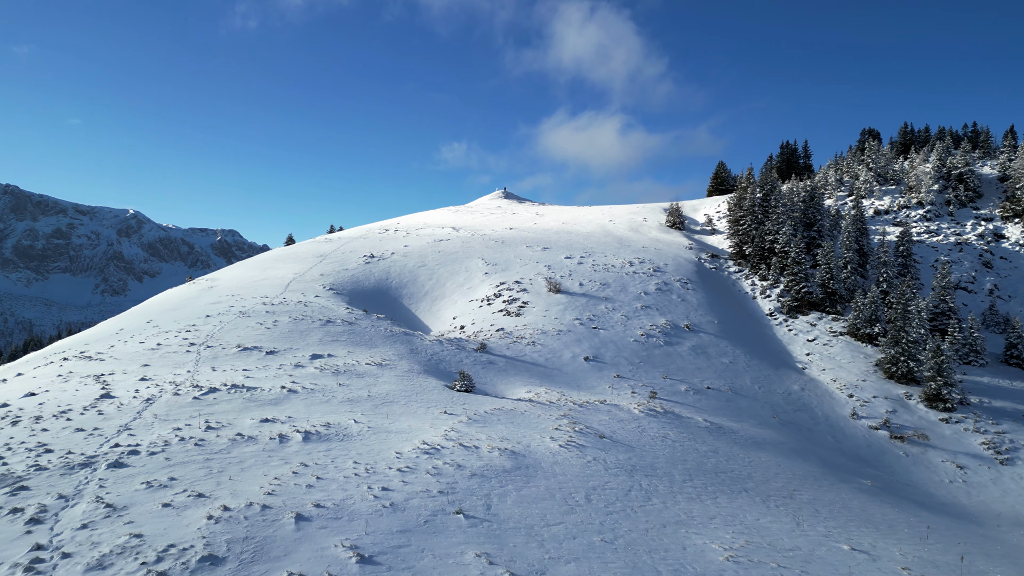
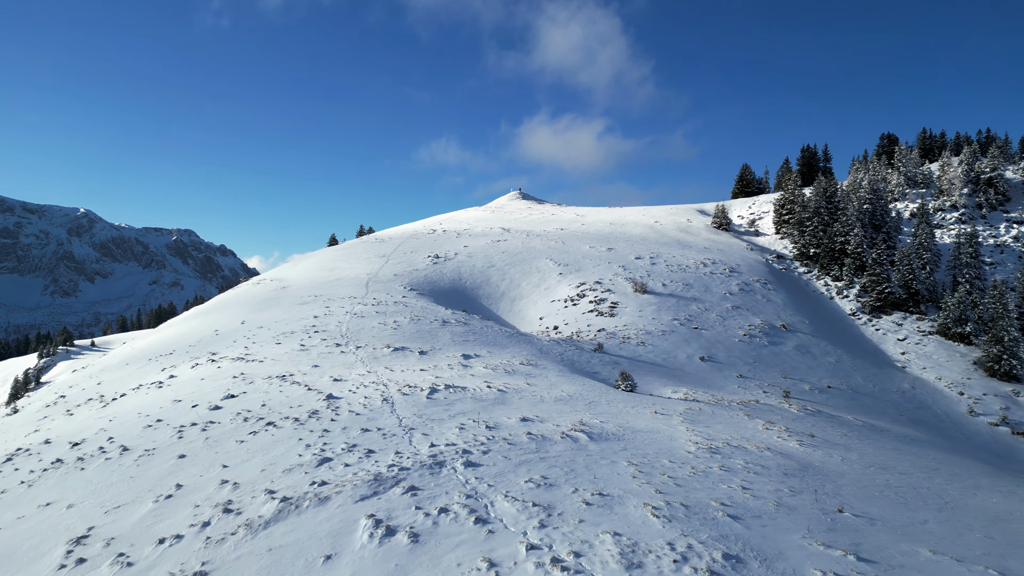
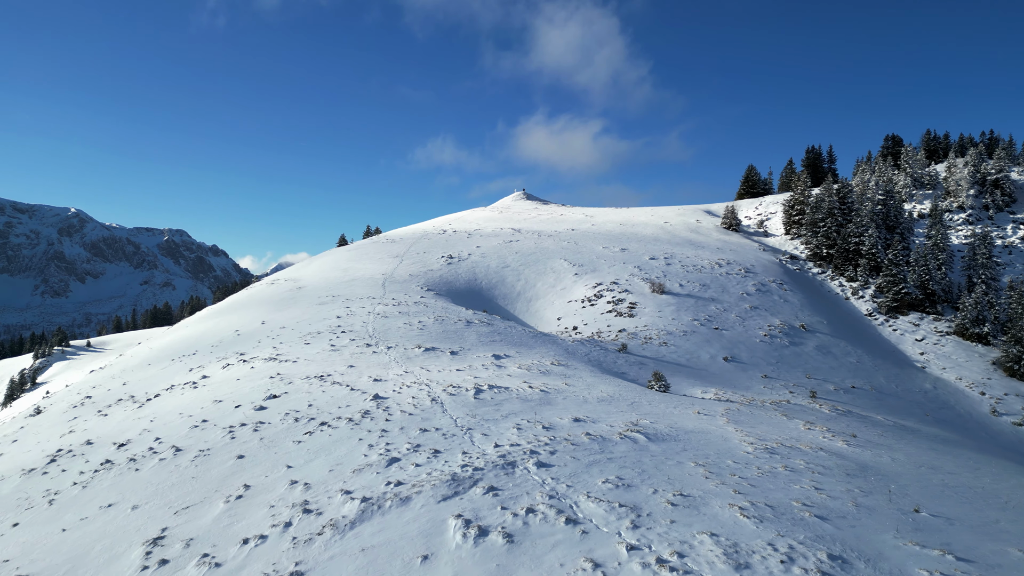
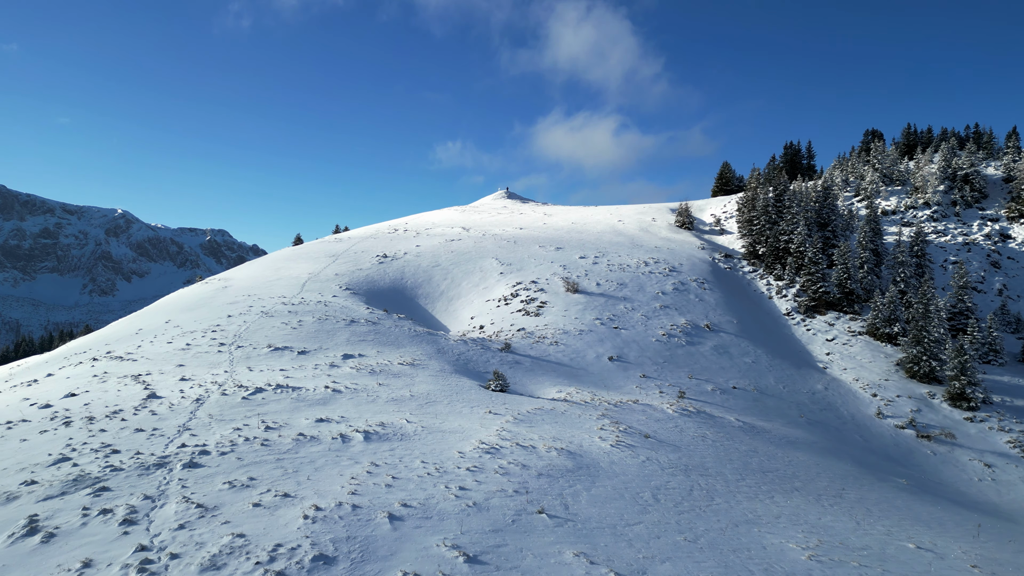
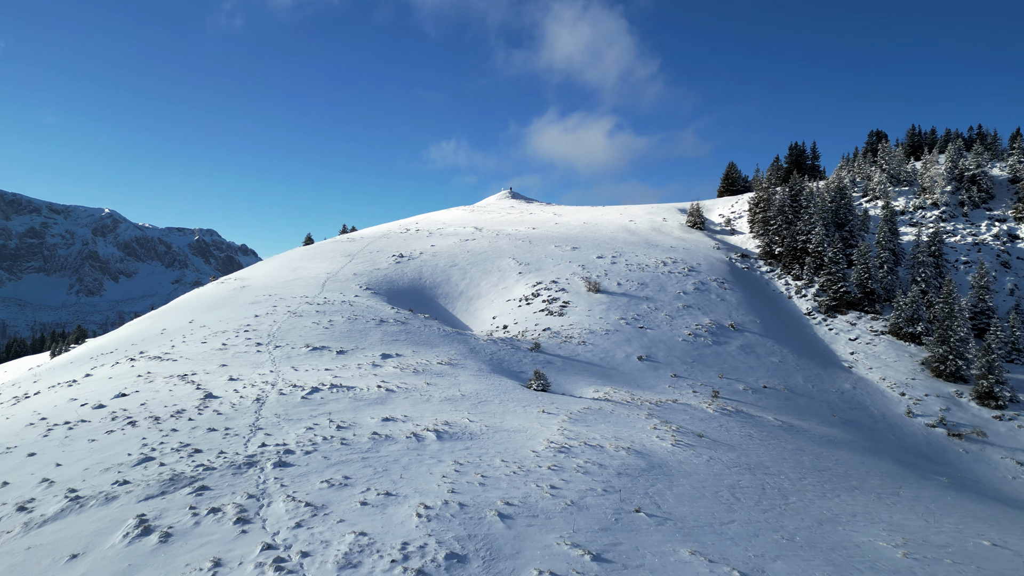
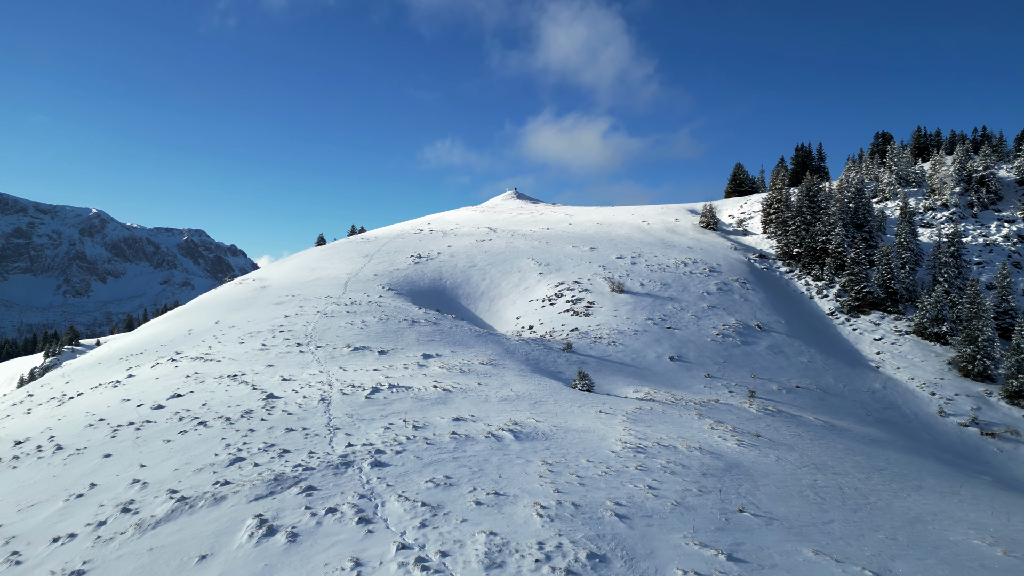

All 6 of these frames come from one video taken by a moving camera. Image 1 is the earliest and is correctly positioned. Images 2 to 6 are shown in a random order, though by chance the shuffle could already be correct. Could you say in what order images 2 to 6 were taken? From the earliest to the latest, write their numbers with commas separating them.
4, 5, 6, 2, 3
